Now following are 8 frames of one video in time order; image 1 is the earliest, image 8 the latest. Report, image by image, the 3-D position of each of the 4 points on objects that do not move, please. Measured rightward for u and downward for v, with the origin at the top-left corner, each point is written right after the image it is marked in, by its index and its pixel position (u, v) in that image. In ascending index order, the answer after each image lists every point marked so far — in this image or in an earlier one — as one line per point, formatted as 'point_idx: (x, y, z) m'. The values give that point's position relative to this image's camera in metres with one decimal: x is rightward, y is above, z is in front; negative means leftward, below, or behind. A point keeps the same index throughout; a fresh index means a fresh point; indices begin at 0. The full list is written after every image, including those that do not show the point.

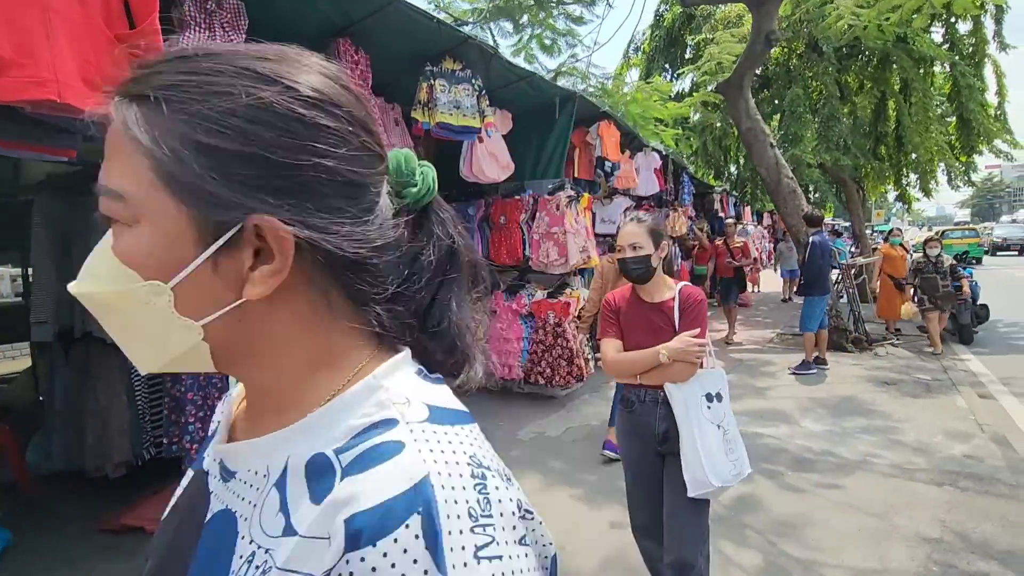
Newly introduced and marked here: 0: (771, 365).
0: (+3.7, -1.1, +7.6) m
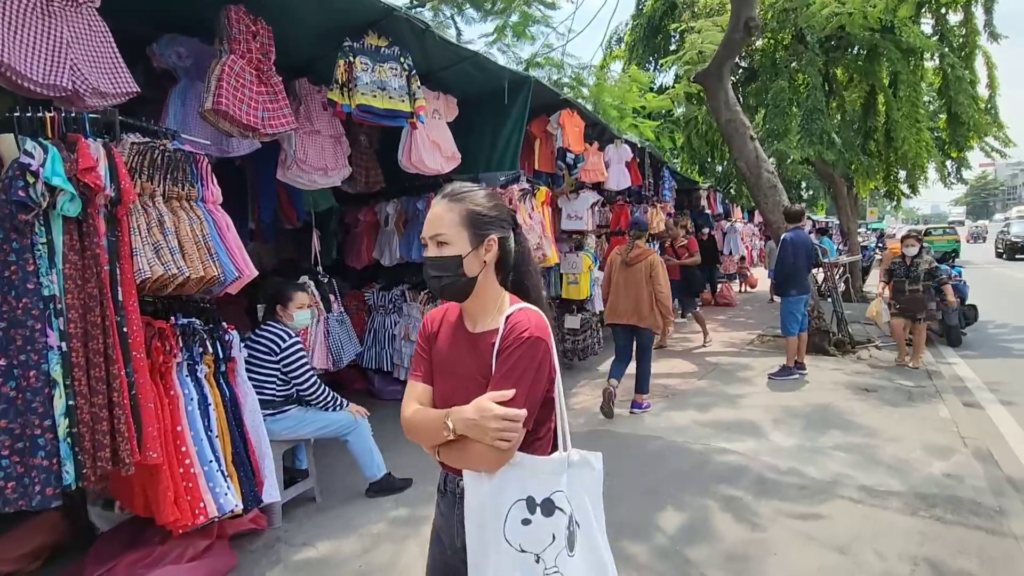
0: (+3.2, -1.1, +7.2) m
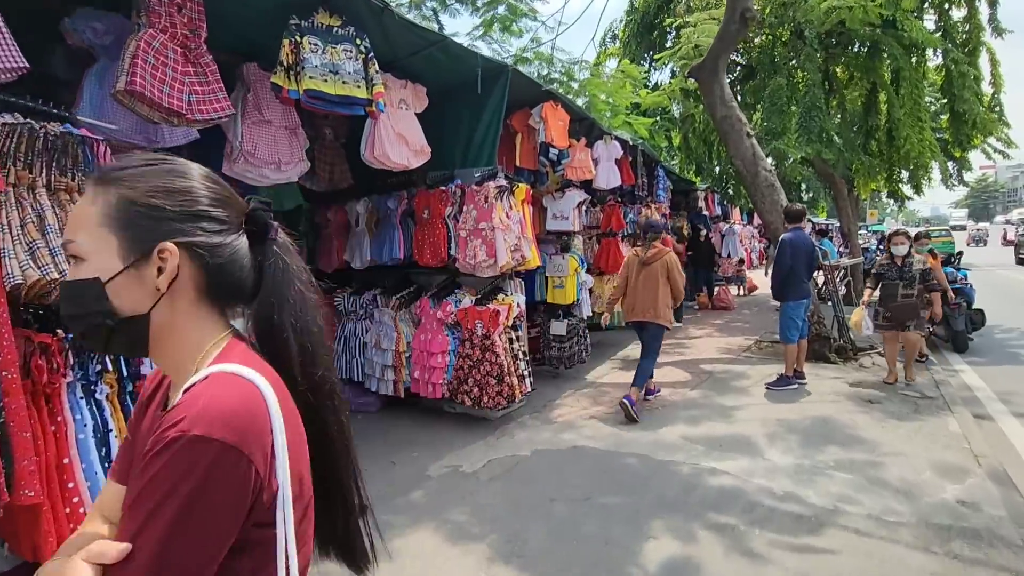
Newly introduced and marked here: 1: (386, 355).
0: (+3.0, -1.2, +6.8) m
1: (-1.3, -0.7, +5.5) m
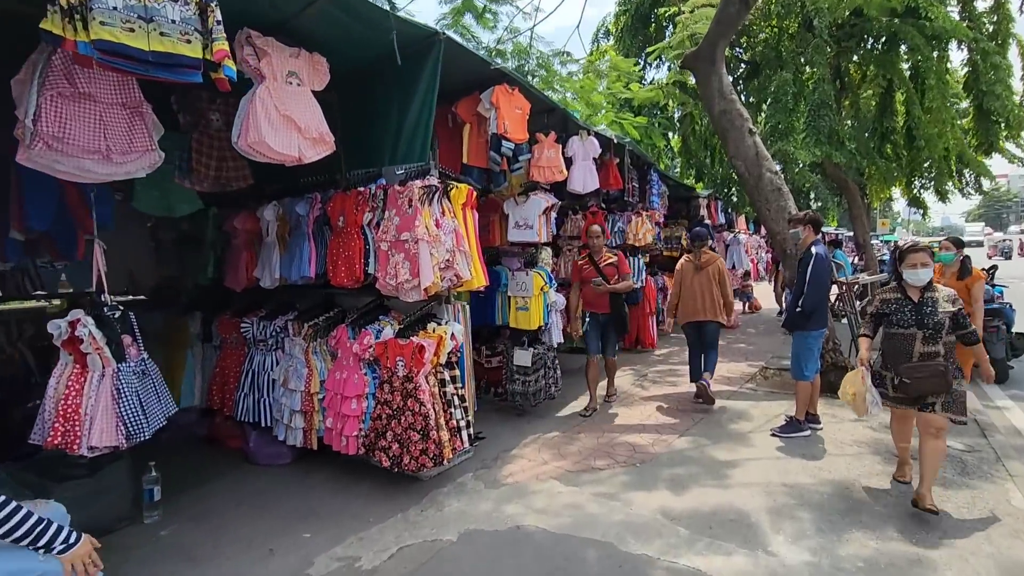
0: (+2.5, -1.4, +5.7) m
1: (-1.8, -0.9, +4.4) m
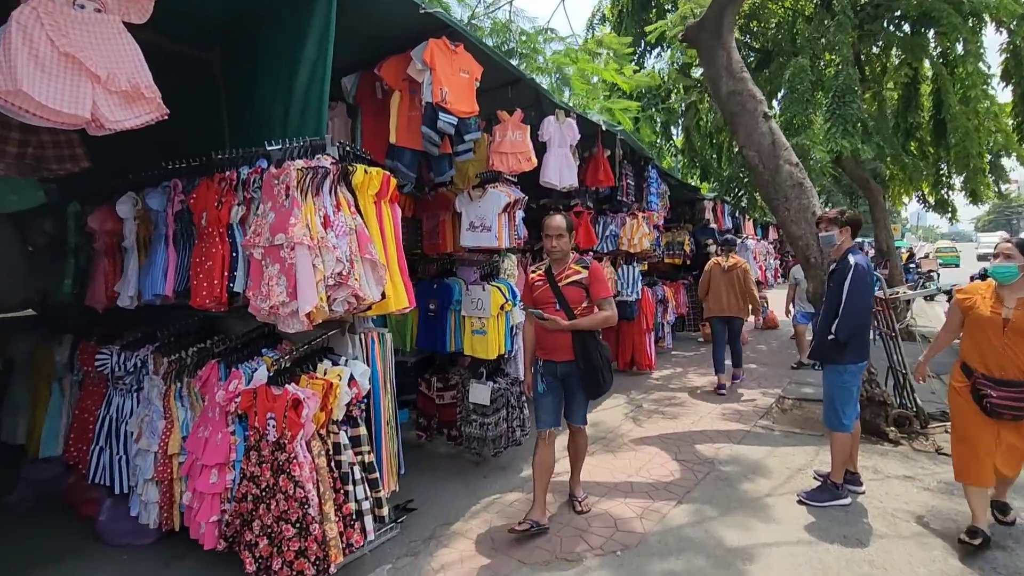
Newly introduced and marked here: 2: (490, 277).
0: (+2.1, -1.6, +4.4) m
1: (-2.2, -1.0, +3.2) m
2: (-0.2, +0.1, +4.8) m
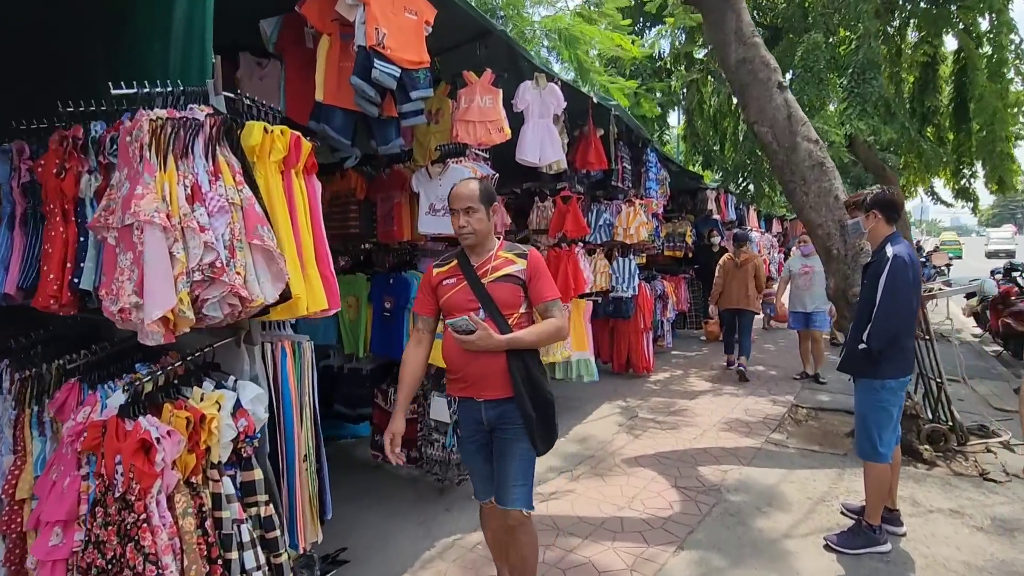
0: (+1.8, -1.5, +3.7) m
1: (-2.5, -1.0, +2.5) m
2: (-0.4, +0.1, +4.0) m
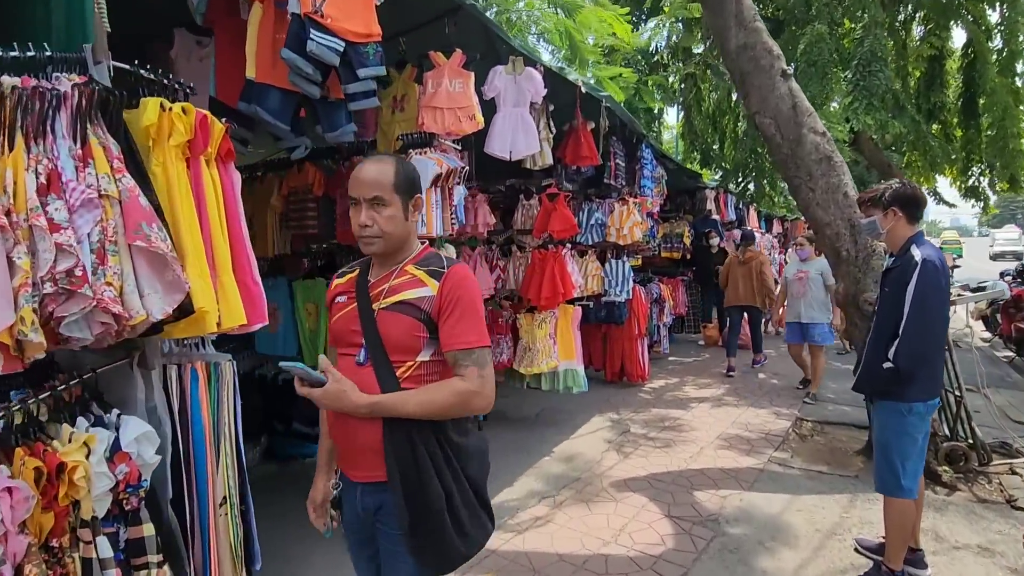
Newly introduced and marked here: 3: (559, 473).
0: (+1.7, -1.6, +3.3) m
1: (-2.6, -1.1, +2.1) m
2: (-0.6, +0.1, +3.6) m
3: (+0.4, -1.5, +4.4) m
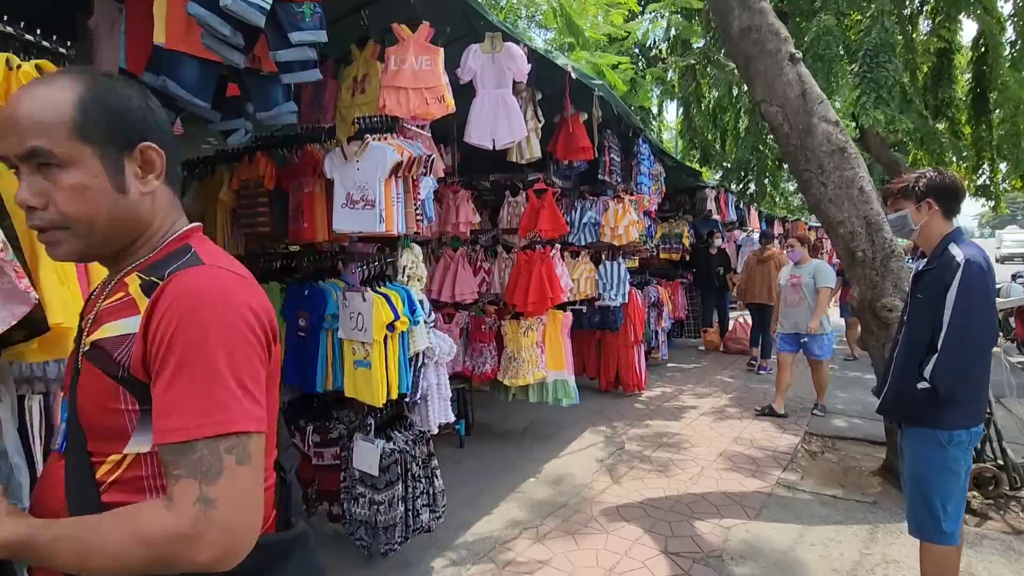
0: (+1.5, -1.6, +2.9) m
1: (-2.8, -1.1, +1.7) m
2: (-0.7, +0.1, +3.2) m
3: (+0.3, -1.6, +4.0) m
